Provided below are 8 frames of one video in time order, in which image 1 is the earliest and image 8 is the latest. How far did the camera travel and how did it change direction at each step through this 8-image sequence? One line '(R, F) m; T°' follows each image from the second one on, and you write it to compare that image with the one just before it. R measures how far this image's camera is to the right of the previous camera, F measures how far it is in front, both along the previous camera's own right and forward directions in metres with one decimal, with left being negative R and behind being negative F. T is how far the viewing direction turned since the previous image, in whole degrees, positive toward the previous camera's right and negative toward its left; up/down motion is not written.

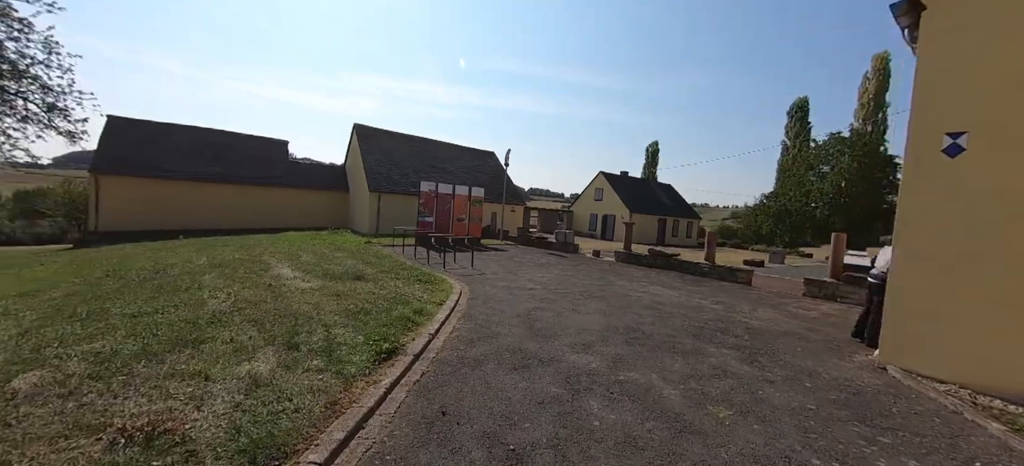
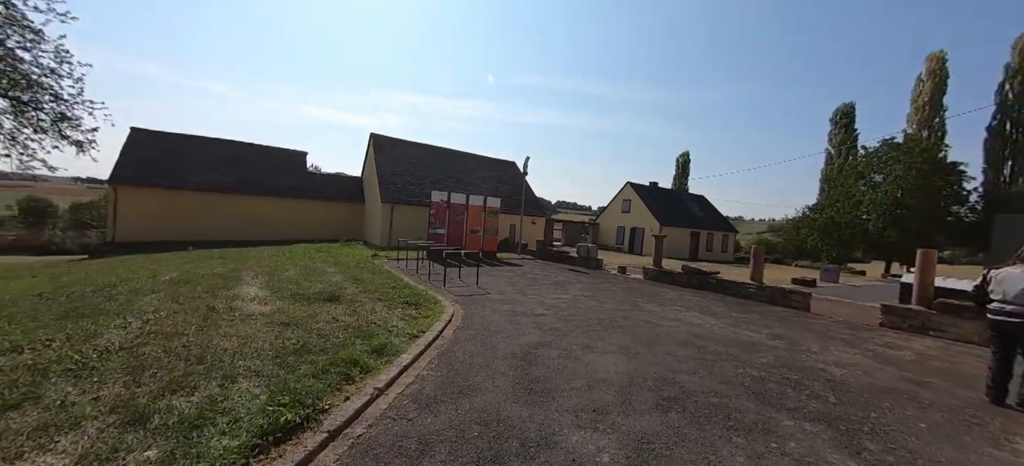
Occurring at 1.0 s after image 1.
(+0.5, +1.4) m; -4°
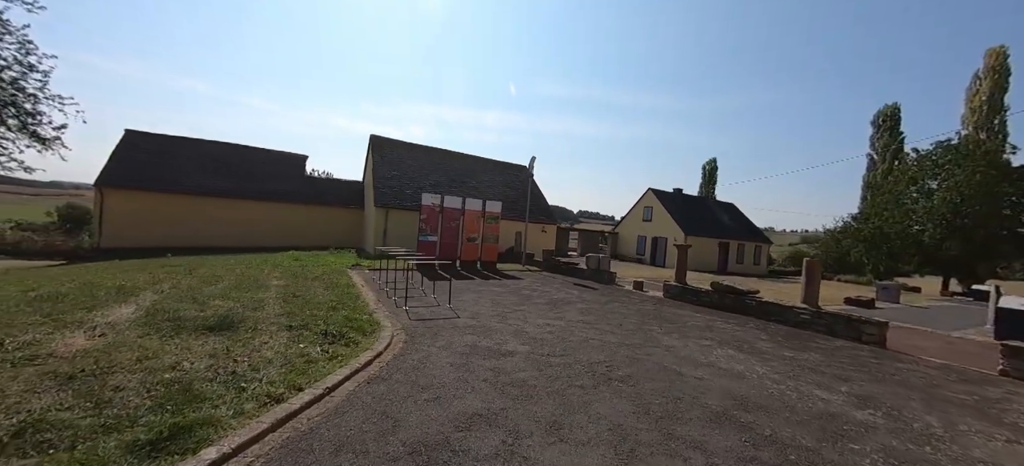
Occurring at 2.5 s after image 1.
(+1.0, +2.1) m; -3°
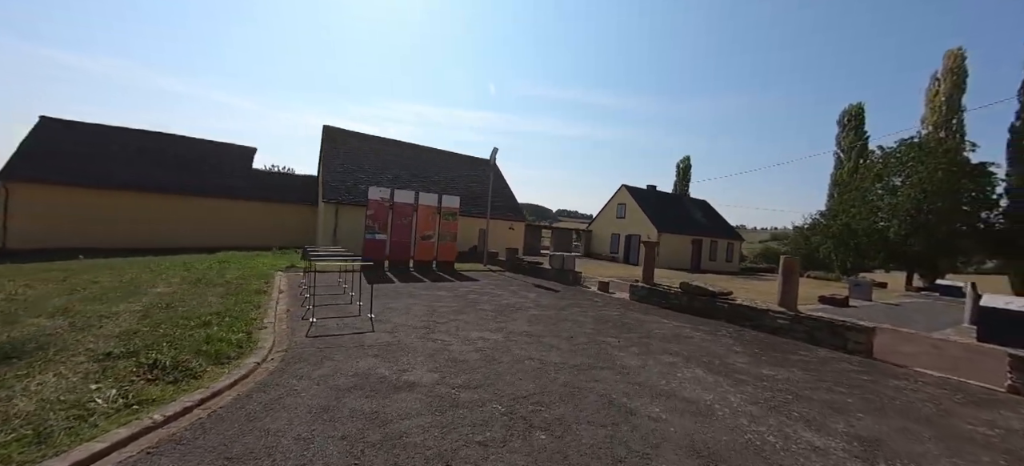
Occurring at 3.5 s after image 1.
(+1.0, +1.3) m; +3°
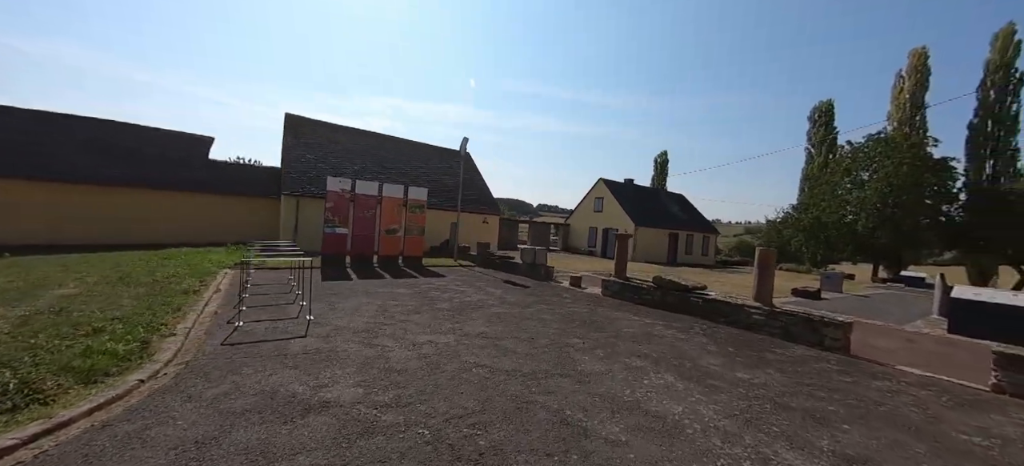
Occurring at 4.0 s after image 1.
(+0.5, +0.7) m; +3°
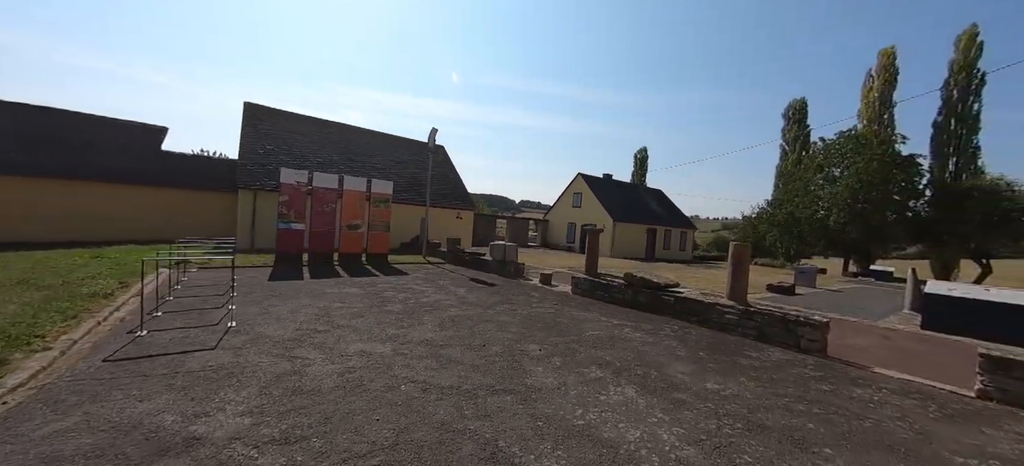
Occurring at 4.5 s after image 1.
(+0.5, +0.6) m; +3°
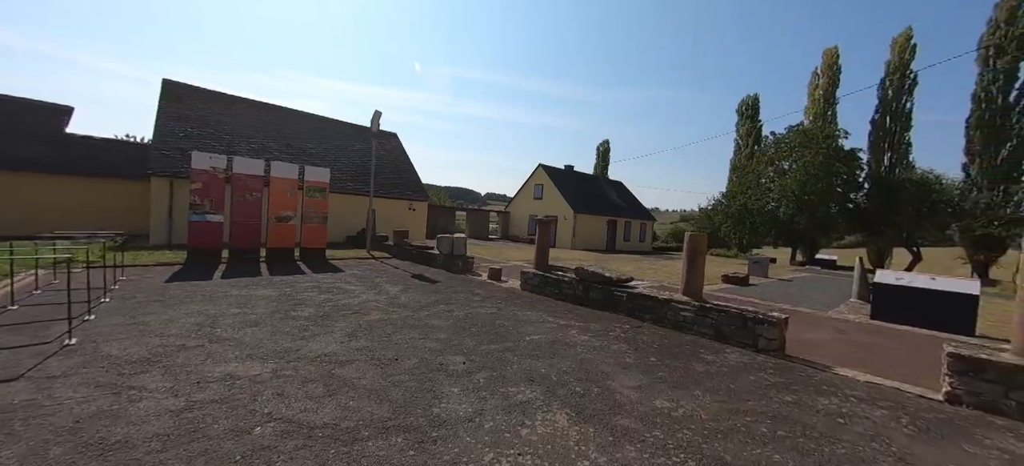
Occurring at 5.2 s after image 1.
(+0.6, +0.8) m; +5°
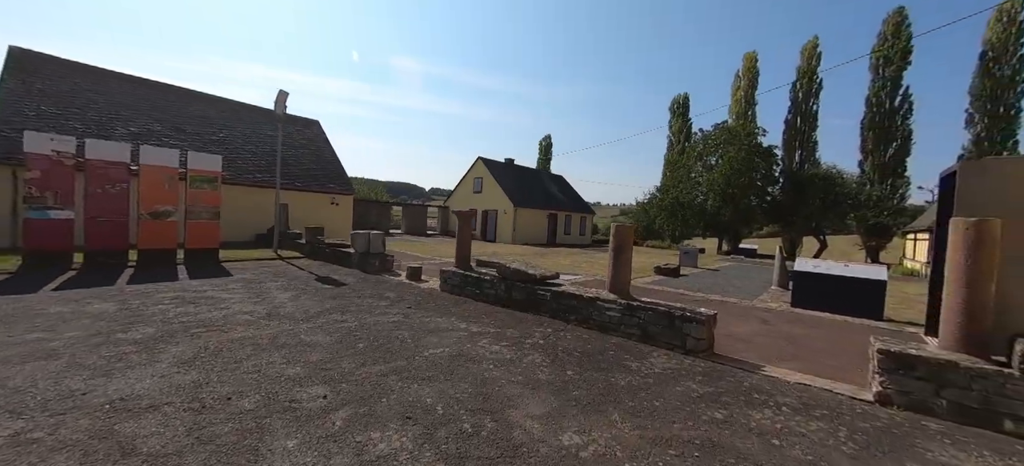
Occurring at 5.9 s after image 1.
(+0.7, +0.8) m; +8°
